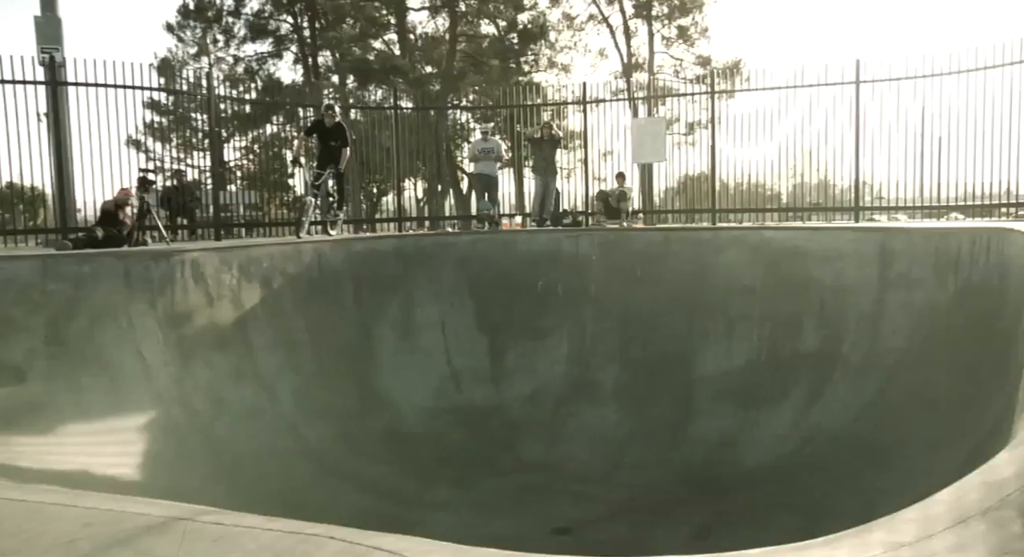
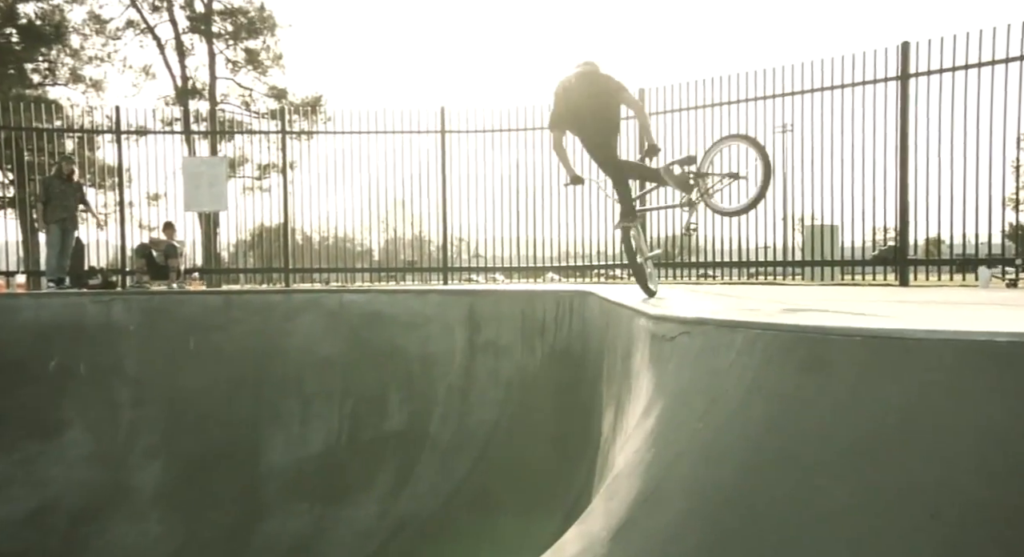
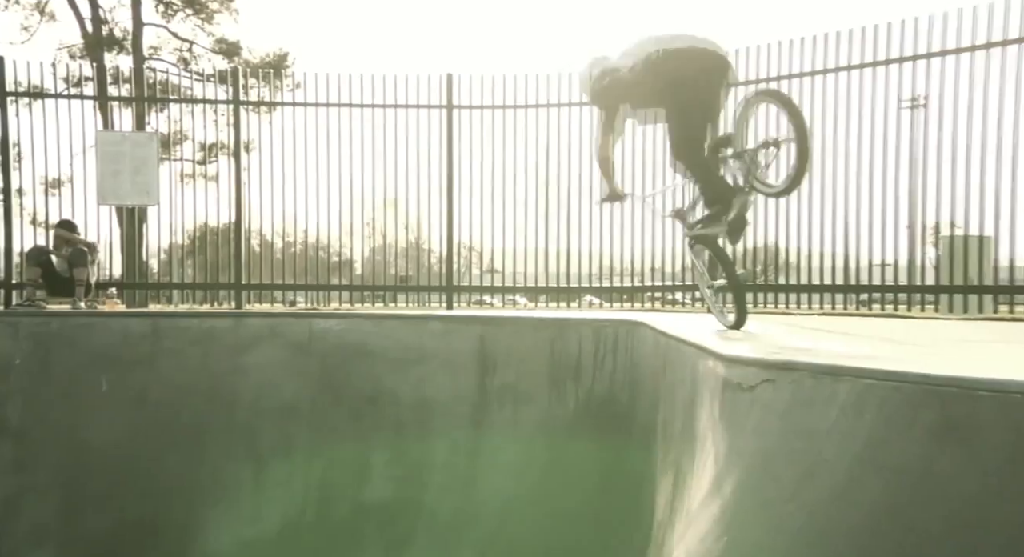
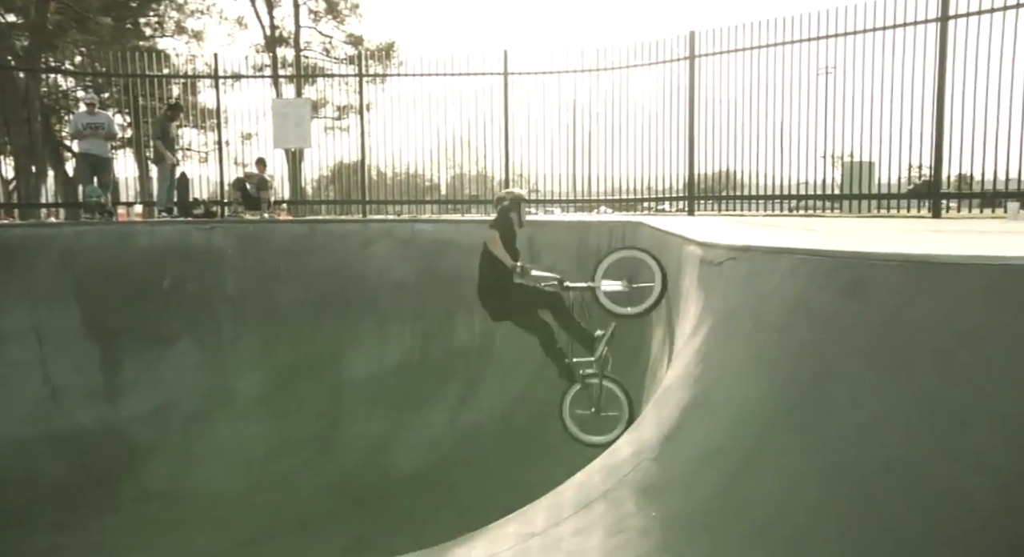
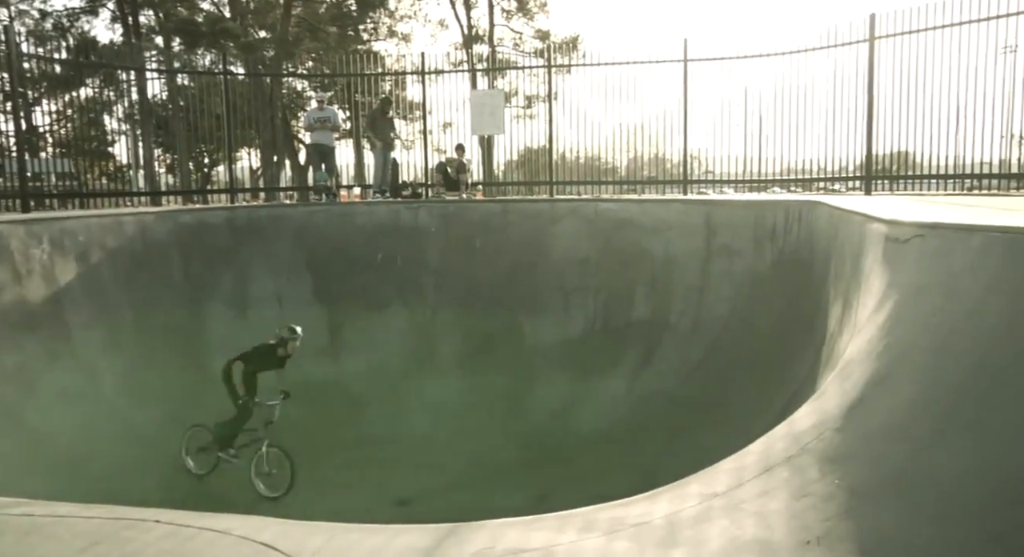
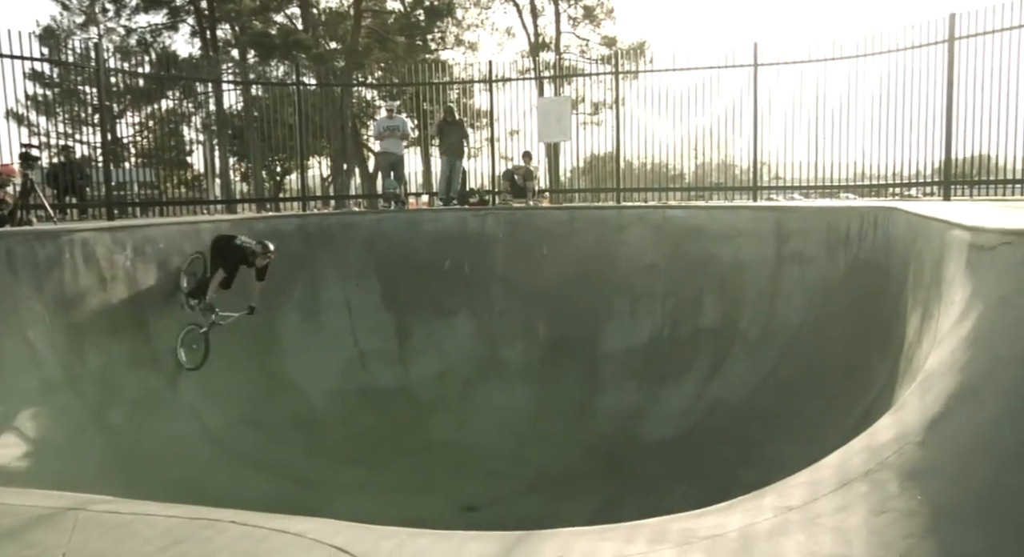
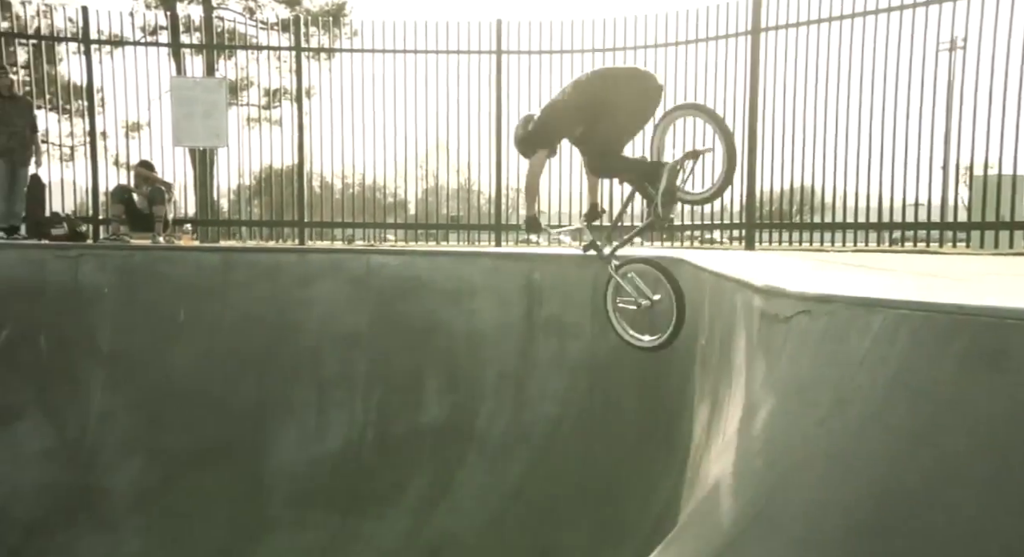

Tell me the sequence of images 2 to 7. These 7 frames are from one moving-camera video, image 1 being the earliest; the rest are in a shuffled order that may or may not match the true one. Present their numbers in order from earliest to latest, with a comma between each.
6, 5, 4, 2, 3, 7
